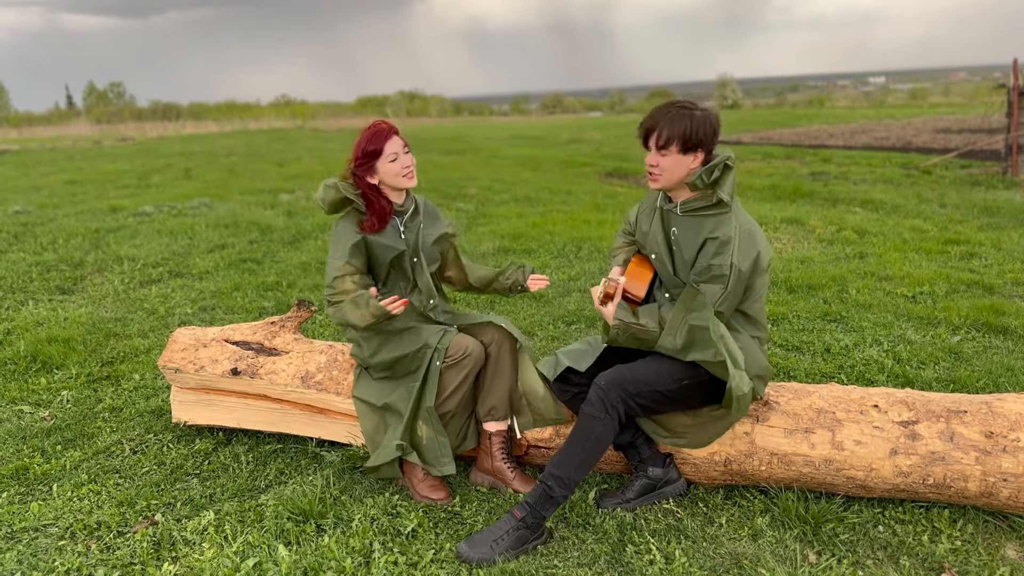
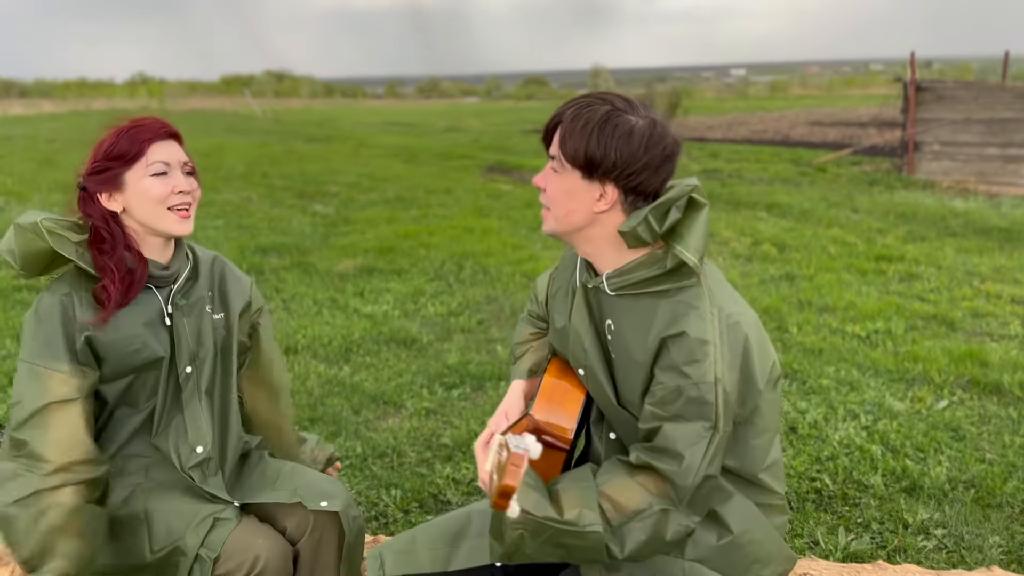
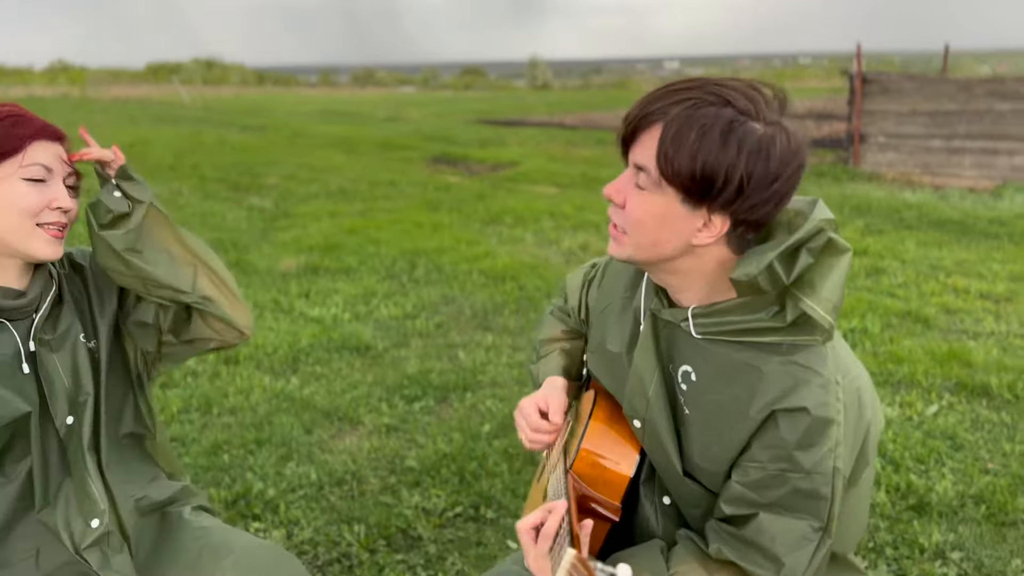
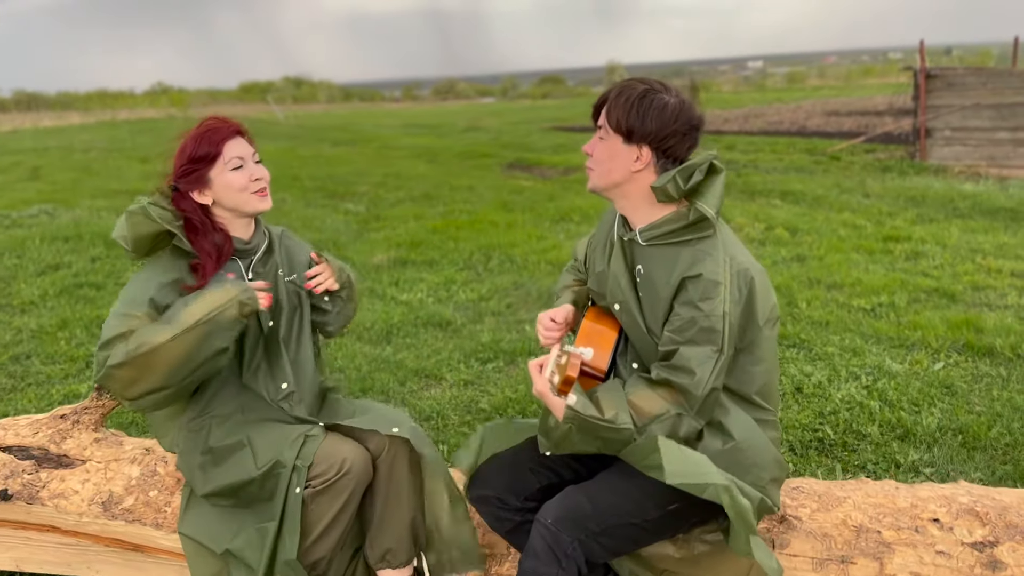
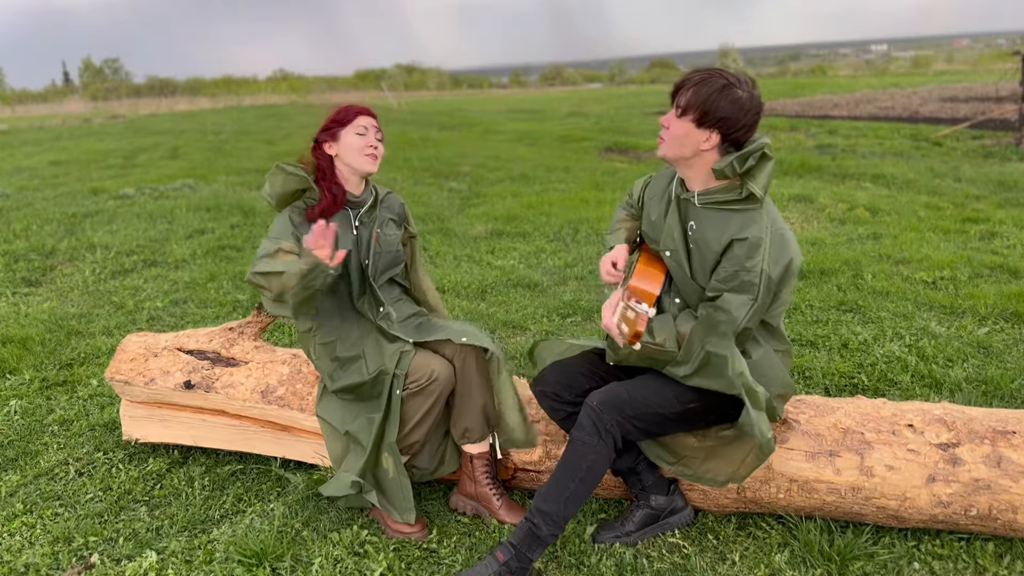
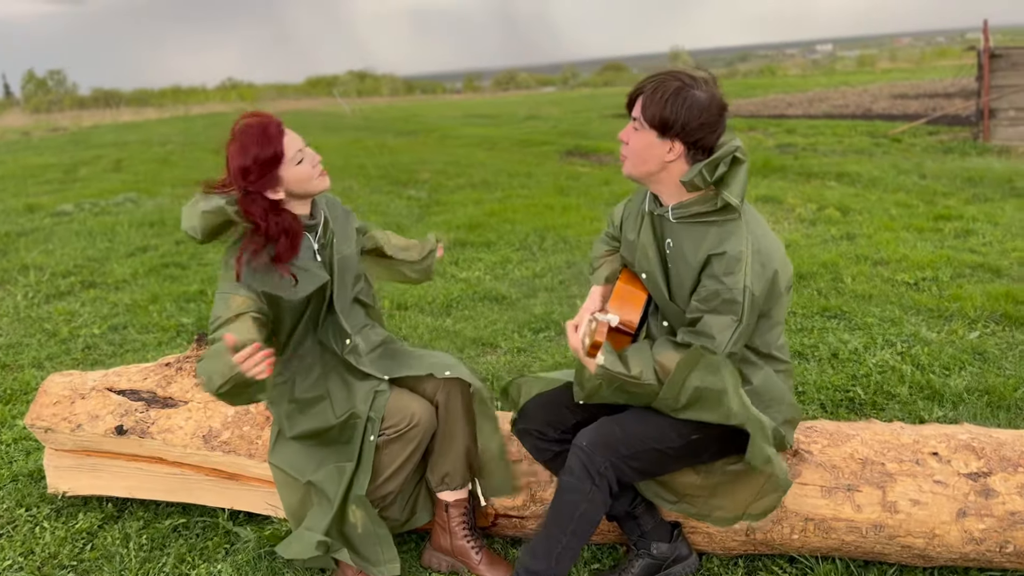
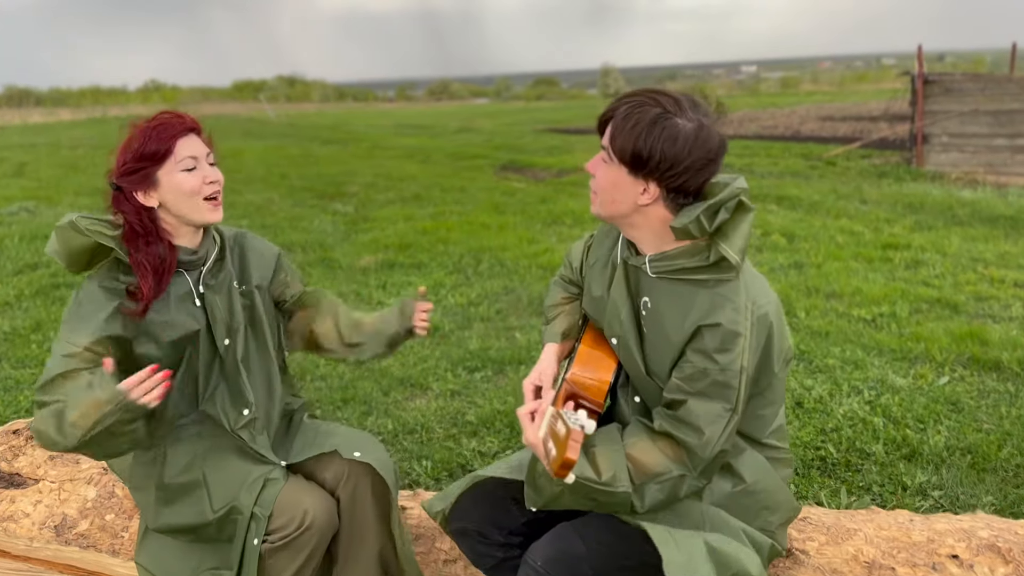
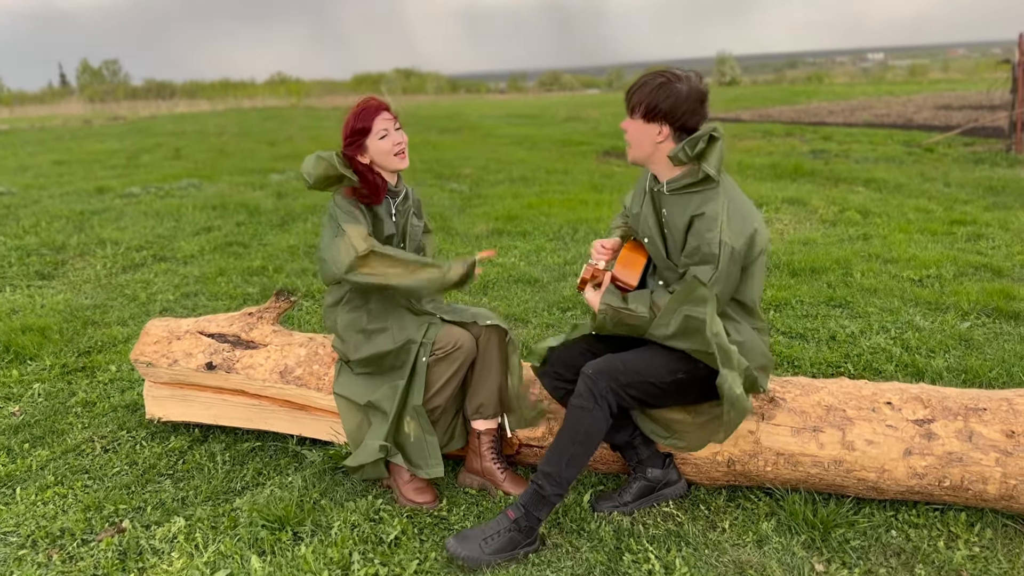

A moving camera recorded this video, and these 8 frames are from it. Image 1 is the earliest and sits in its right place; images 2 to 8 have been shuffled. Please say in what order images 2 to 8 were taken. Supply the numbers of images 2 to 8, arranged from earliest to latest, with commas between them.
8, 5, 6, 4, 7, 2, 3
